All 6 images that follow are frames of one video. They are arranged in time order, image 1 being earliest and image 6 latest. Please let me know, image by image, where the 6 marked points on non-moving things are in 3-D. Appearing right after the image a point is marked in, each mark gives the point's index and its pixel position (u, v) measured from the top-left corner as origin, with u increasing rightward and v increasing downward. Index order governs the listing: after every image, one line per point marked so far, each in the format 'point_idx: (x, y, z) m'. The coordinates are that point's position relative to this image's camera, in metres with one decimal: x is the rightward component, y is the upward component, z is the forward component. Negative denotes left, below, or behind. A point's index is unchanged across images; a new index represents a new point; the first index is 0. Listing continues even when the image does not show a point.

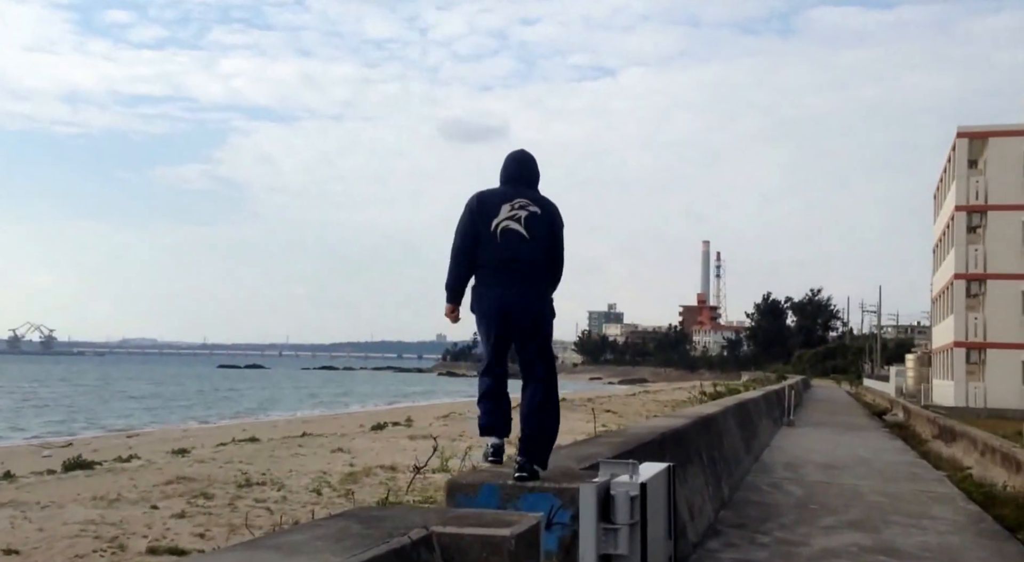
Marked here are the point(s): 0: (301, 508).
0: (-2.0, -2.2, +9.6) m
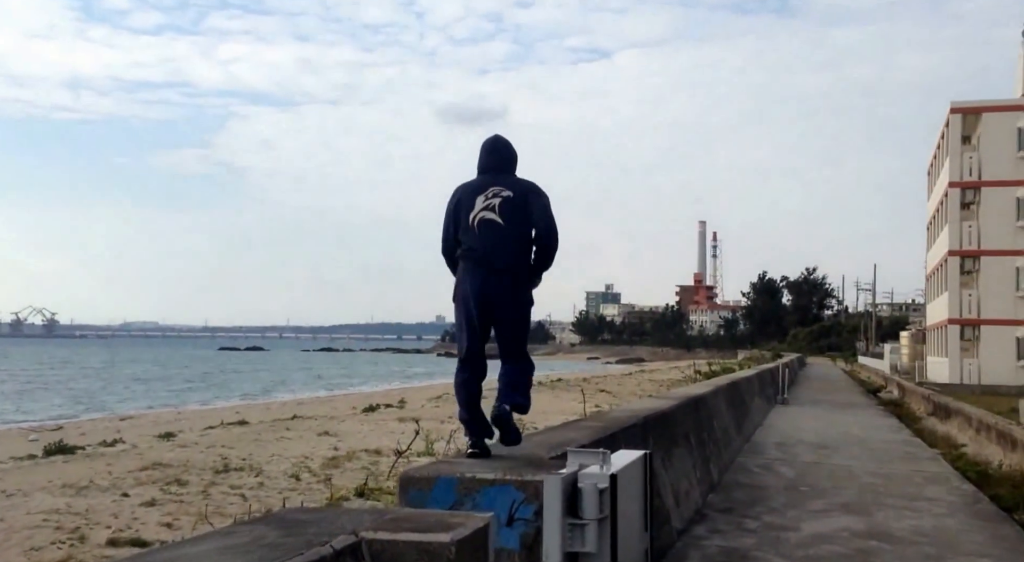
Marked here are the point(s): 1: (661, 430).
0: (-2.2, -2.0, +9.3) m
1: (+1.2, -1.2, +7.8) m
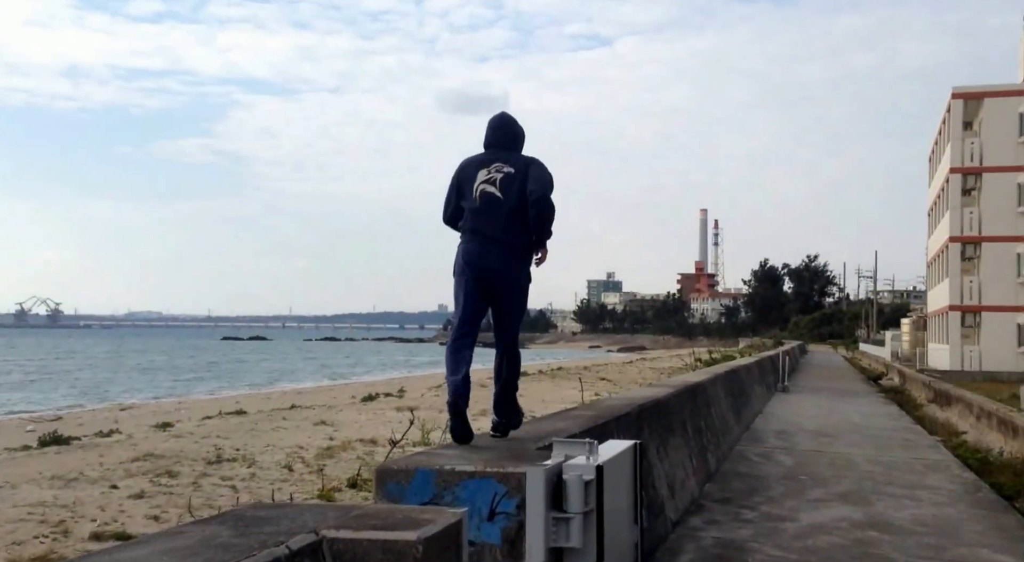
0: (-2.2, -1.9, +9.2) m
1: (+1.1, -1.1, +7.7) m
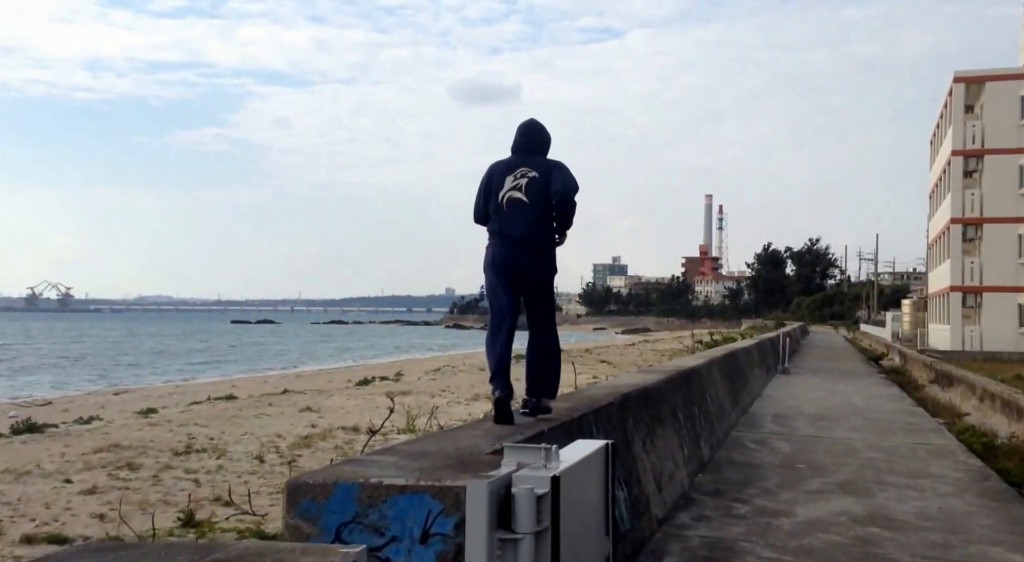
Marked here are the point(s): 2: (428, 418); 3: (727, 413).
0: (-2.4, -1.7, +8.7) m
1: (+0.9, -0.9, +7.2) m
2: (-1.0, -1.6, +12.1) m
3: (+2.5, -1.5, +11.6) m
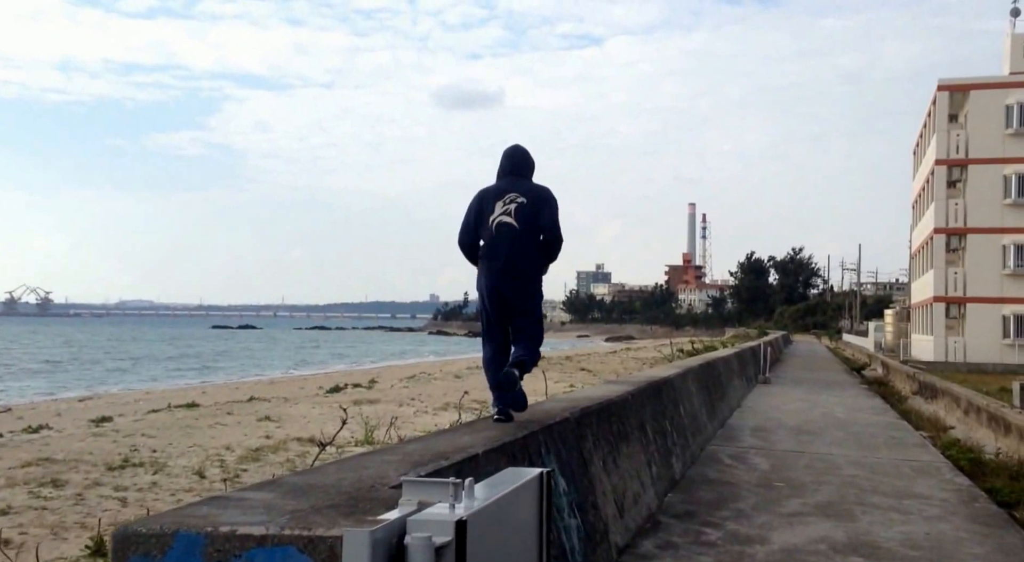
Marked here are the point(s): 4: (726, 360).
0: (-2.8, -1.7, +8.0) m
1: (+0.6, -0.9, +6.5) m
2: (-1.4, -1.7, +11.5) m
3: (+2.1, -1.6, +11.0) m
4: (+3.3, -1.2, +15.4) m
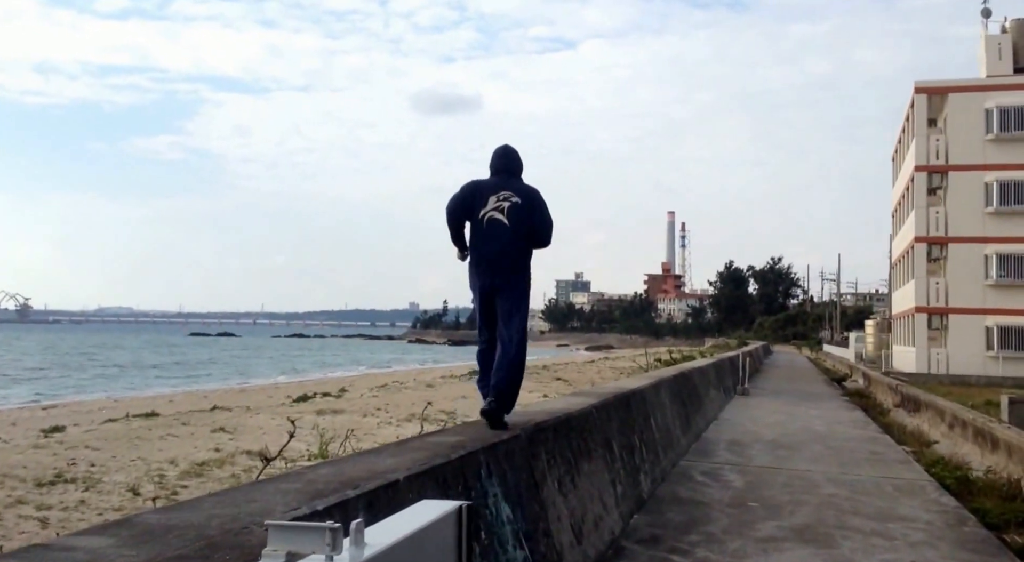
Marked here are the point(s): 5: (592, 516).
0: (-3.1, -1.7, +7.4) m
1: (+0.3, -1.0, +6.0) m
2: (-1.8, -1.7, +10.8) m
3: (+1.7, -1.7, +10.4) m
4: (+2.8, -1.3, +14.8) m
5: (+0.5, -1.4, +6.1) m
